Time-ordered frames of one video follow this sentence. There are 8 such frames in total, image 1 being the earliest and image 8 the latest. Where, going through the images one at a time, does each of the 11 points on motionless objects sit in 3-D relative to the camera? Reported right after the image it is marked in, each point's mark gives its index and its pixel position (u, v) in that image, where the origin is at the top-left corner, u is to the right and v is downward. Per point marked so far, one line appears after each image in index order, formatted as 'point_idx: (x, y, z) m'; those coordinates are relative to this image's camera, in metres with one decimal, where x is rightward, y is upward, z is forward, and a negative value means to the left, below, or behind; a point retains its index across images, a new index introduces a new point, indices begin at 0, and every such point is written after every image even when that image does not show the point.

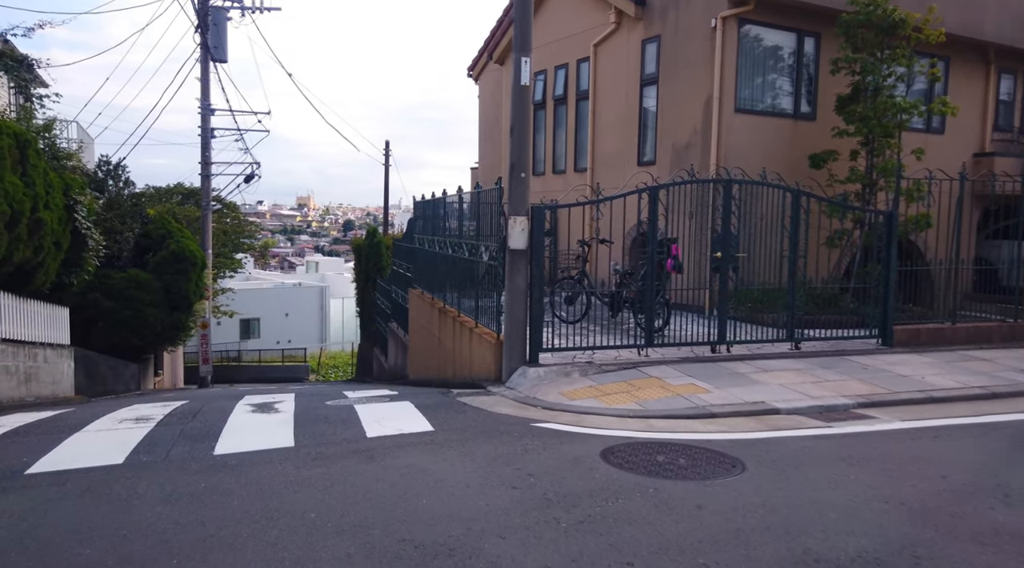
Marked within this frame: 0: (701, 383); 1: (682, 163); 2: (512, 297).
0: (+1.8, -1.0, +7.9) m
1: (+2.8, +2.0, +13.4) m
2: (0.0, -0.1, +9.1) m
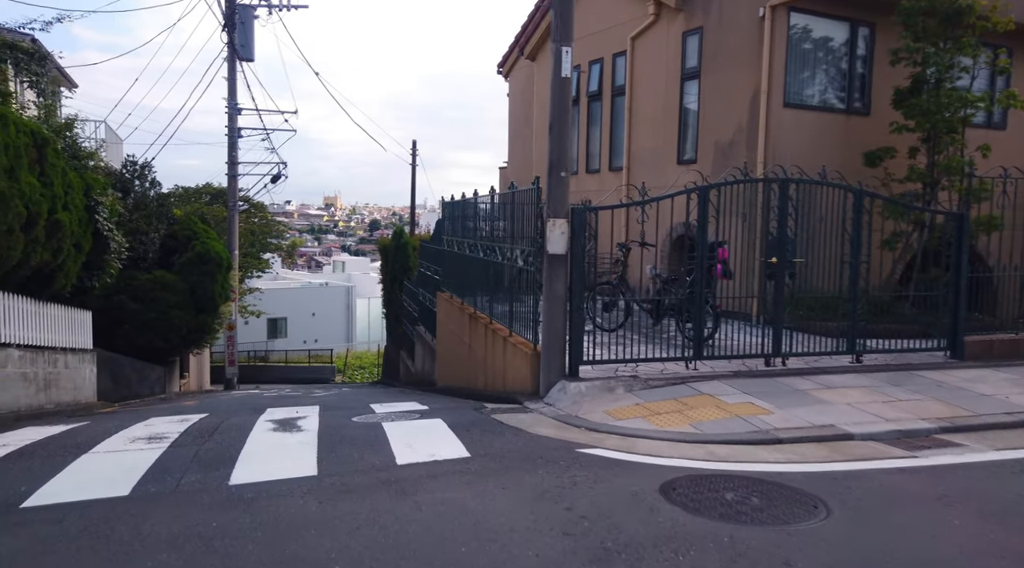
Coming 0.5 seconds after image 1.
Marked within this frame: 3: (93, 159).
0: (+2.2, -1.0, +7.2) m
1: (+3.3, +1.9, +12.7) m
2: (+0.4, -0.2, +8.4) m
3: (-7.6, +2.3, +15.0) m
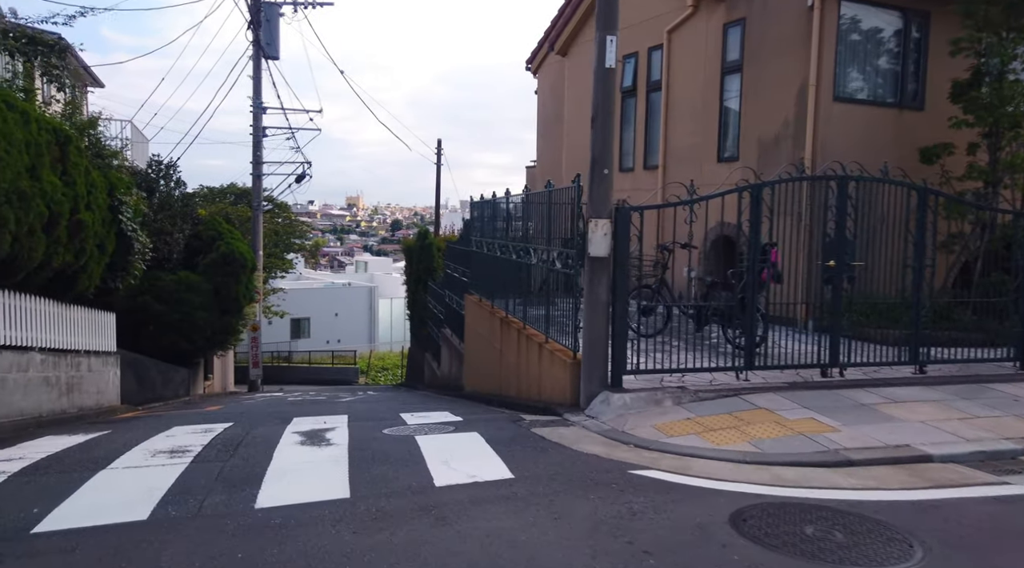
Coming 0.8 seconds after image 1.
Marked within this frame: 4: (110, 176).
0: (+2.5, -1.1, +6.7) m
1: (+3.8, +1.8, +12.1) m
2: (+0.8, -0.3, +7.9) m
3: (-7.0, +2.3, +14.7) m
4: (-6.7, +1.8, +13.6) m
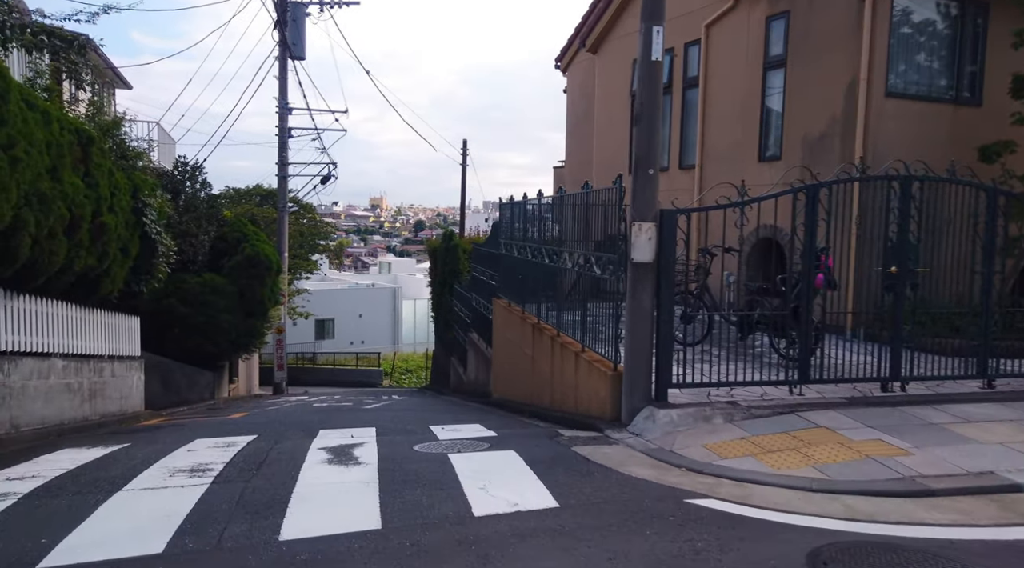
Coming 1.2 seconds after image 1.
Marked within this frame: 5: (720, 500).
0: (+2.8, -1.2, +6.2) m
1: (+4.3, +1.8, +11.6) m
2: (+1.1, -0.3, +7.5) m
3: (-6.5, +2.2, +14.4) m
4: (-6.1, +1.7, +13.3) m
5: (+1.3, -1.3, +5.1) m
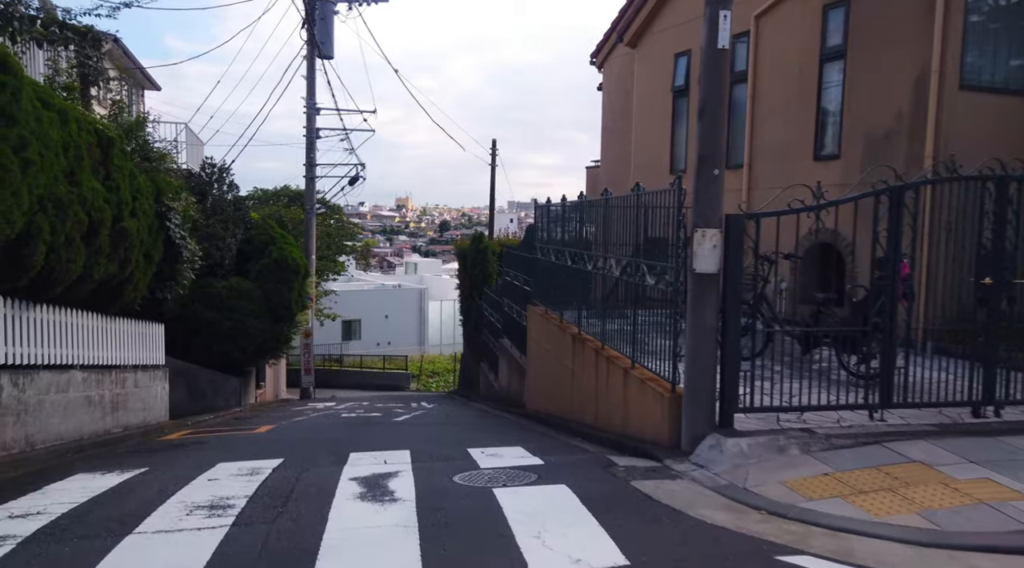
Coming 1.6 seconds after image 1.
0: (+3.2, -1.3, +5.4) m
1: (+4.8, +1.7, +10.7) m
2: (+1.5, -0.4, +6.7) m
3: (-5.9, +2.1, +13.9) m
4: (-5.6, +1.6, +12.8) m
5: (+1.6, -1.5, +4.4) m
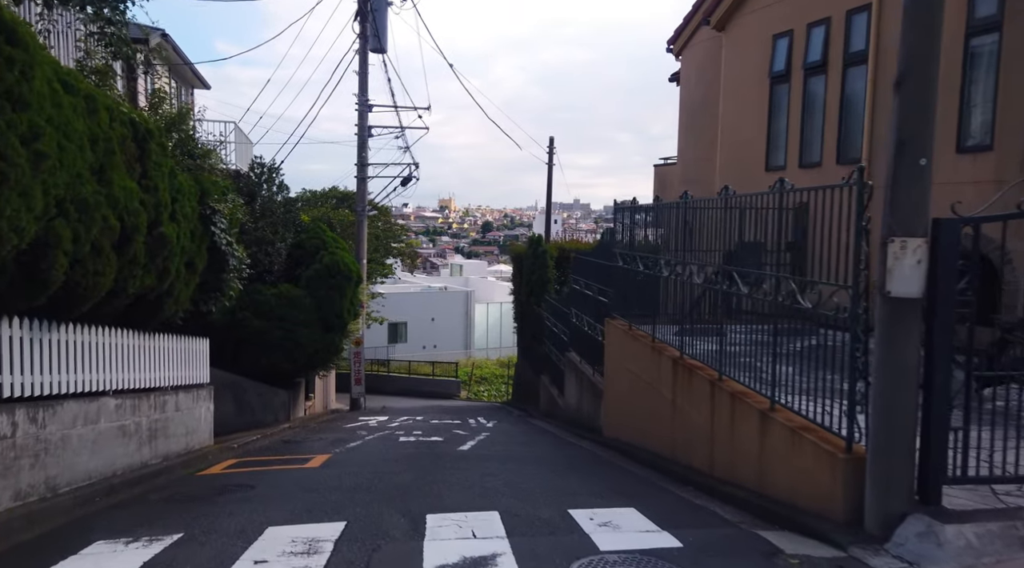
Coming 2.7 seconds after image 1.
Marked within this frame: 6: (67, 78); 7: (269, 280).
0: (+4.0, -1.5, +3.6) m
1: (+5.9, +1.5, +8.9) m
2: (+2.4, -0.6, +5.1) m
3: (-4.6, +1.9, +12.6) m
4: (-4.4, +1.5, +11.5) m
5: (+2.3, -1.6, +2.7) m
6: (-4.0, +1.8, +7.4) m
7: (-5.8, +0.1, +19.5) m
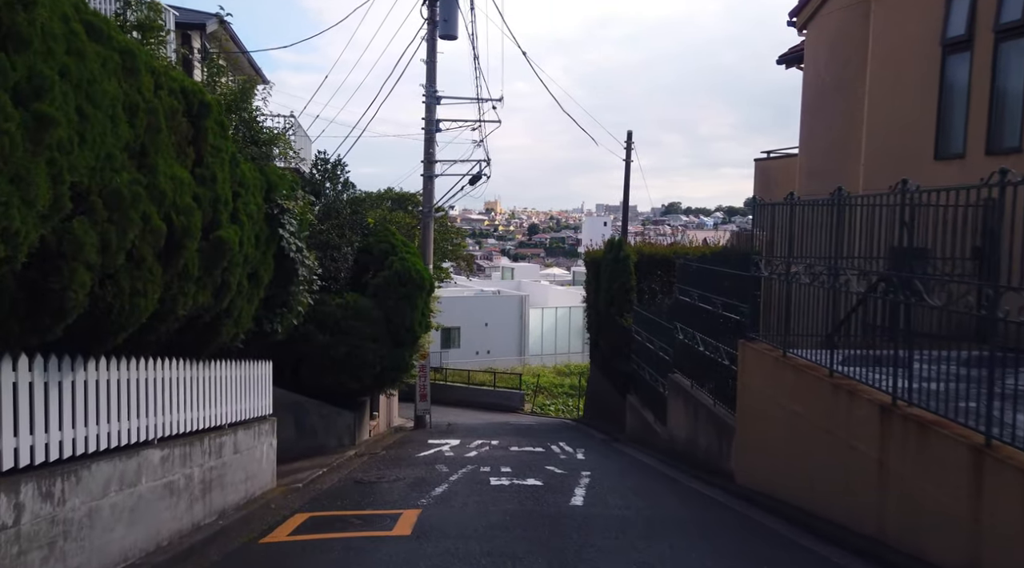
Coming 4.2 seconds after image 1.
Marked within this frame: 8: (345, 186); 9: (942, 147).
0: (+5.0, -1.7, +1.1) m
1: (+7.2, +1.2, +6.3) m
2: (+3.5, -0.8, +2.6) m
3: (-3.0, +1.7, +10.6) m
4: (-2.9, +1.3, +9.5) m
5: (+3.4, -1.8, +0.3) m
6: (-2.7, +1.7, +5.3) m
7: (-3.8, -0.1, +17.5) m
8: (-4.0, +2.3, +19.4) m
9: (+6.2, +2.0, +11.9) m
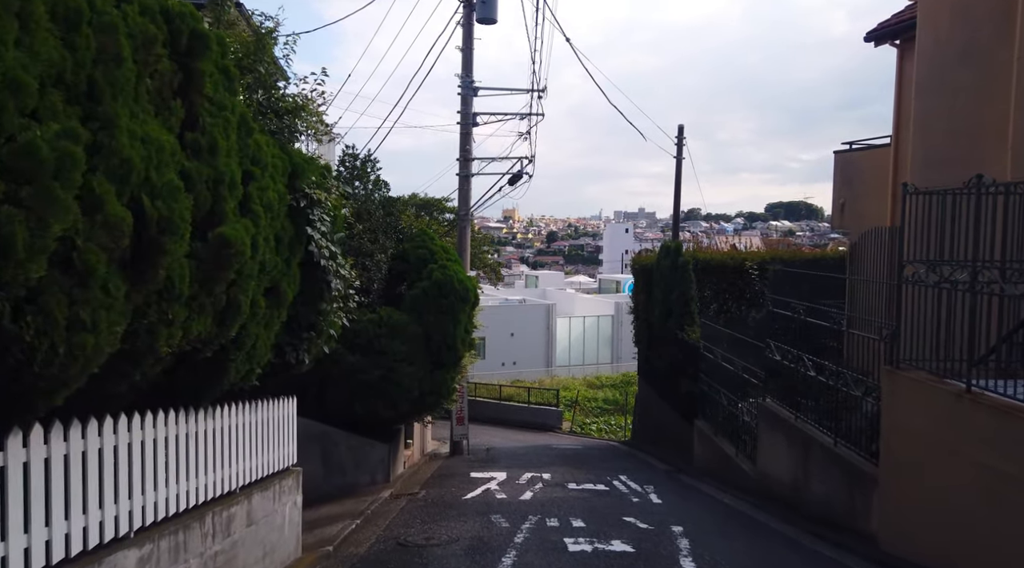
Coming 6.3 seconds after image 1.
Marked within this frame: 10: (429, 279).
0: (+5.7, -1.7, -1.4) m
1: (+8.0, +1.2, +3.7) m
2: (+4.3, -0.9, +0.2) m
3: (-2.1, +1.6, +8.3) m
4: (-2.0, +1.1, +7.2) m
5: (+4.1, -1.9, -2.2) m
6: (-1.9, +1.6, +3.0) m
7: (-2.8, -0.3, +15.2) m
8: (-2.9, +2.1, +17.1) m
9: (+7.2, +1.8, +9.5) m
10: (-1.5, 0.0, +15.1) m
